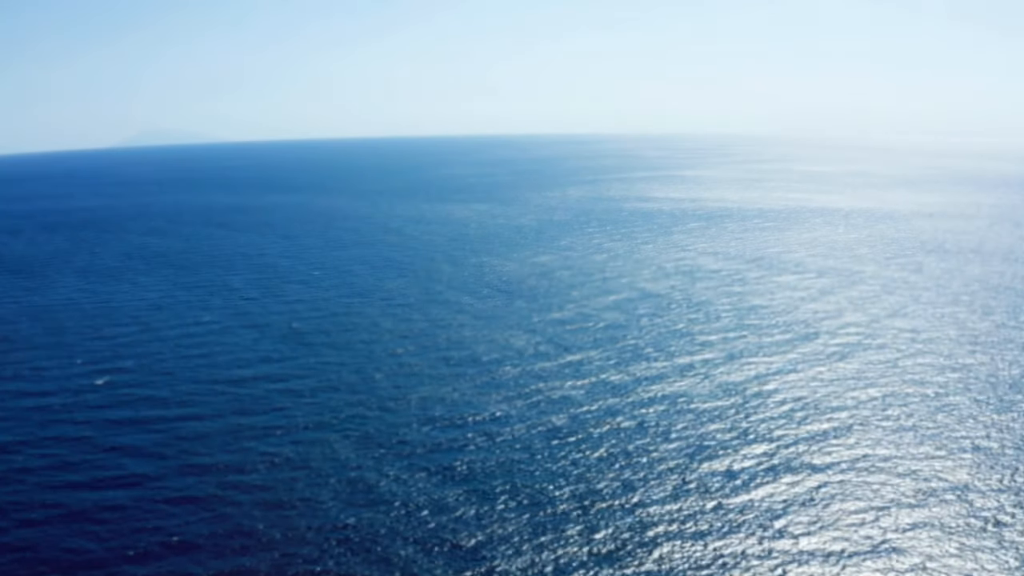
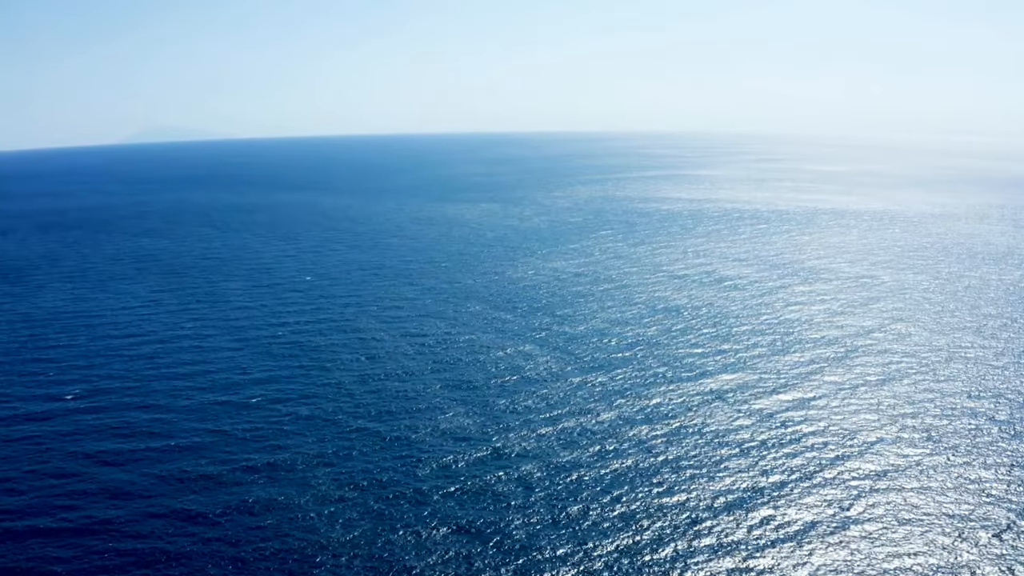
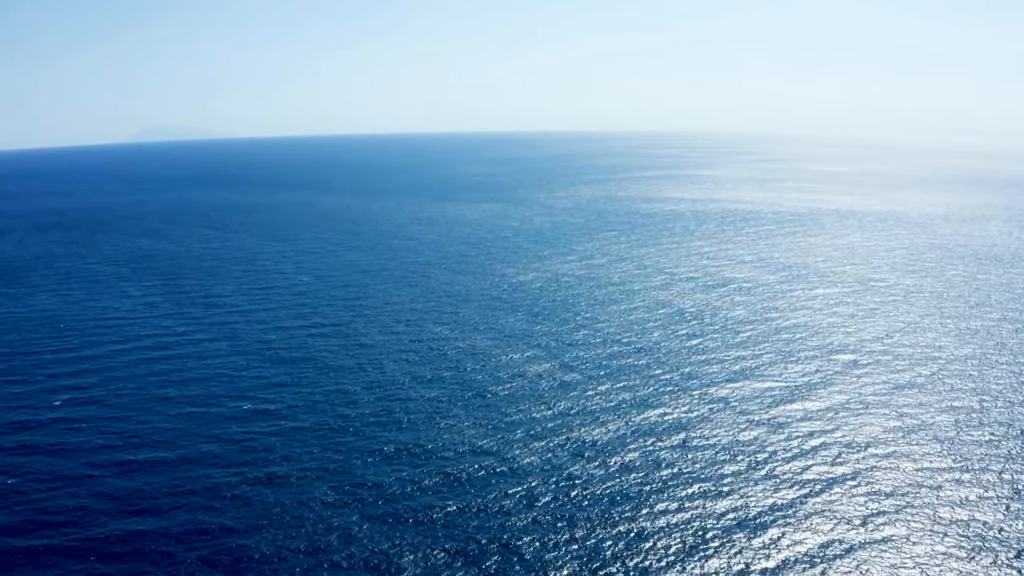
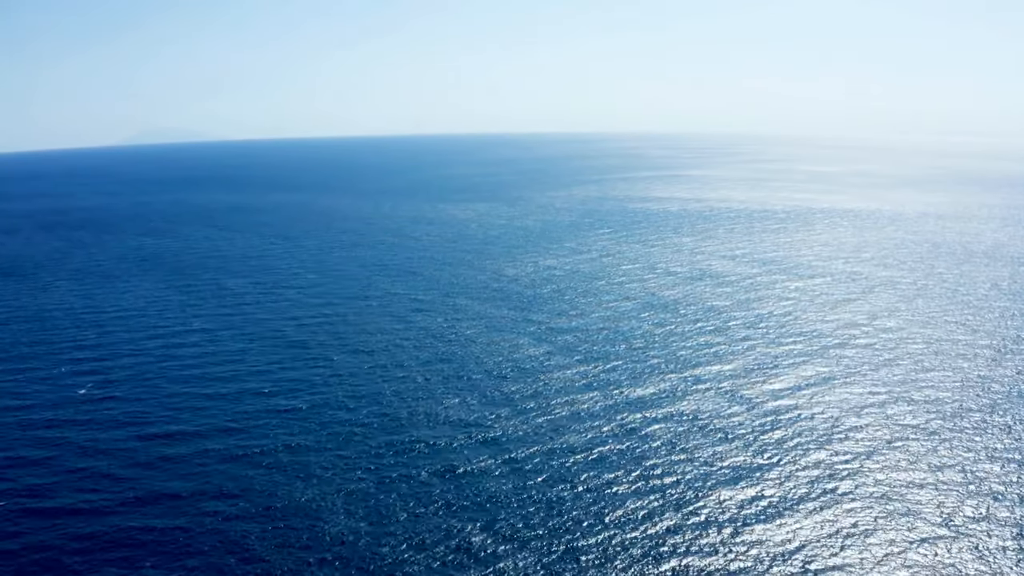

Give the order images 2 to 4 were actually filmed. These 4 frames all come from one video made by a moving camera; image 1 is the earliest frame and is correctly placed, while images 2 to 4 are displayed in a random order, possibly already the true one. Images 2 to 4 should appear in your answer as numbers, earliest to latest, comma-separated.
4, 2, 3
